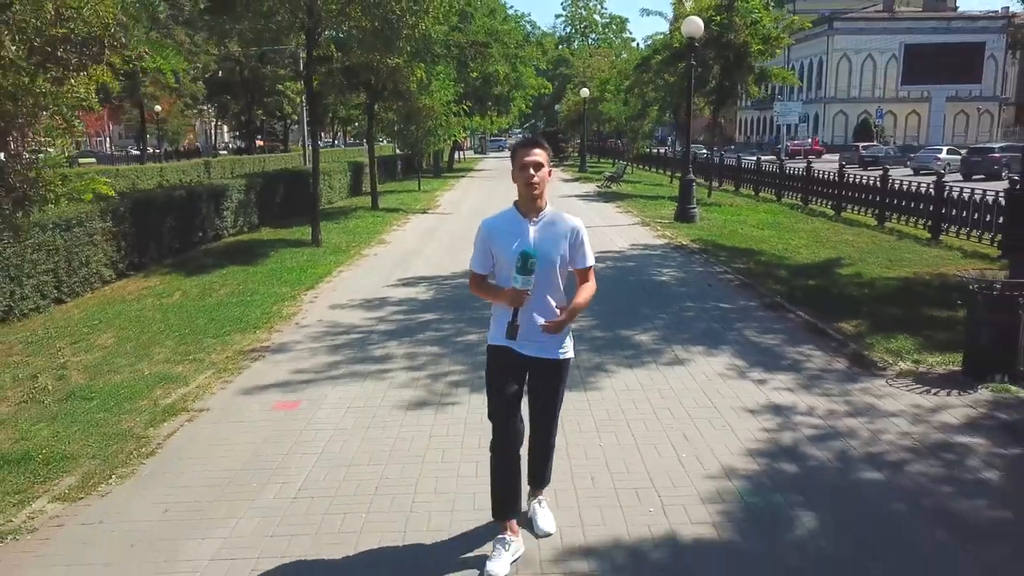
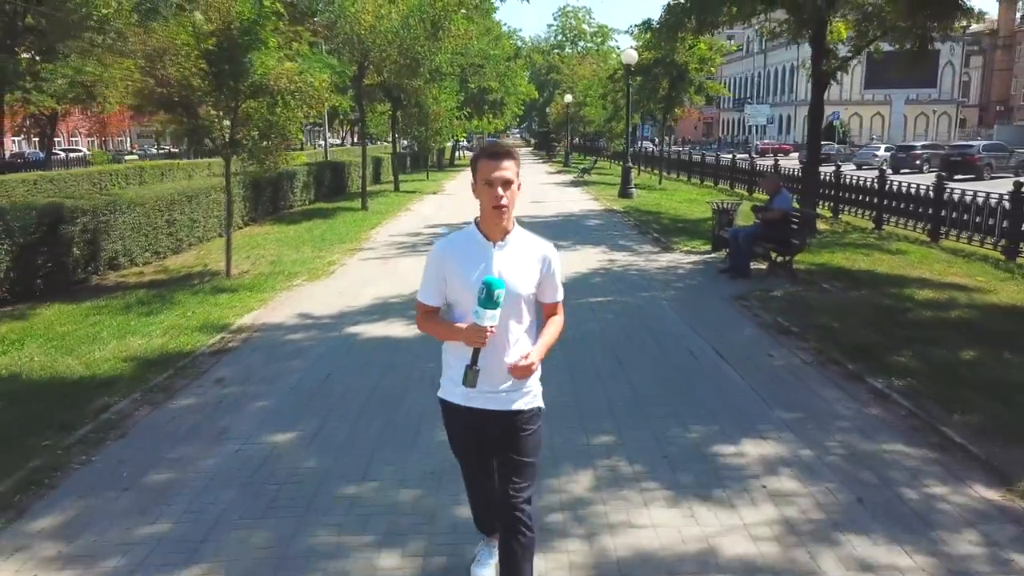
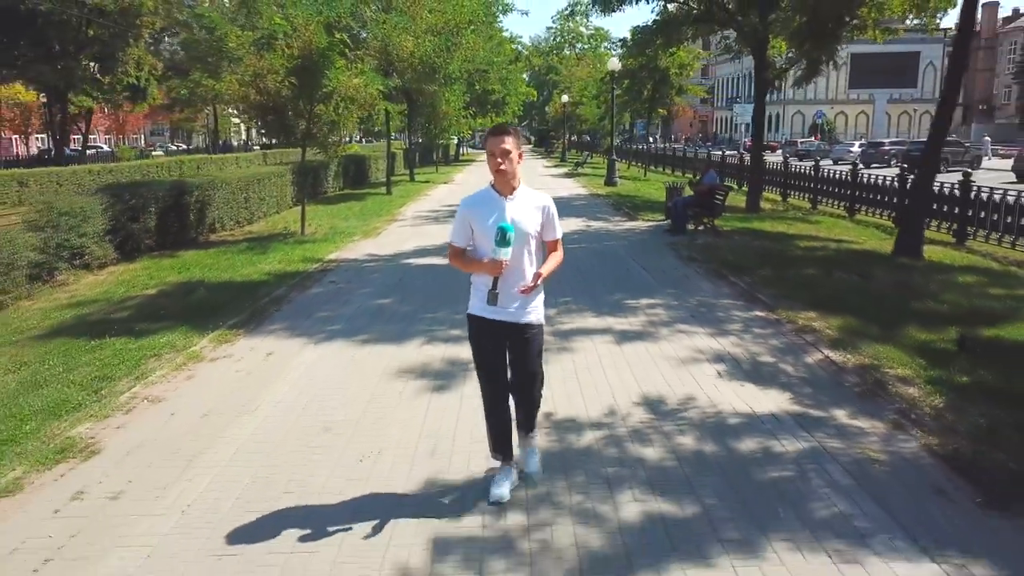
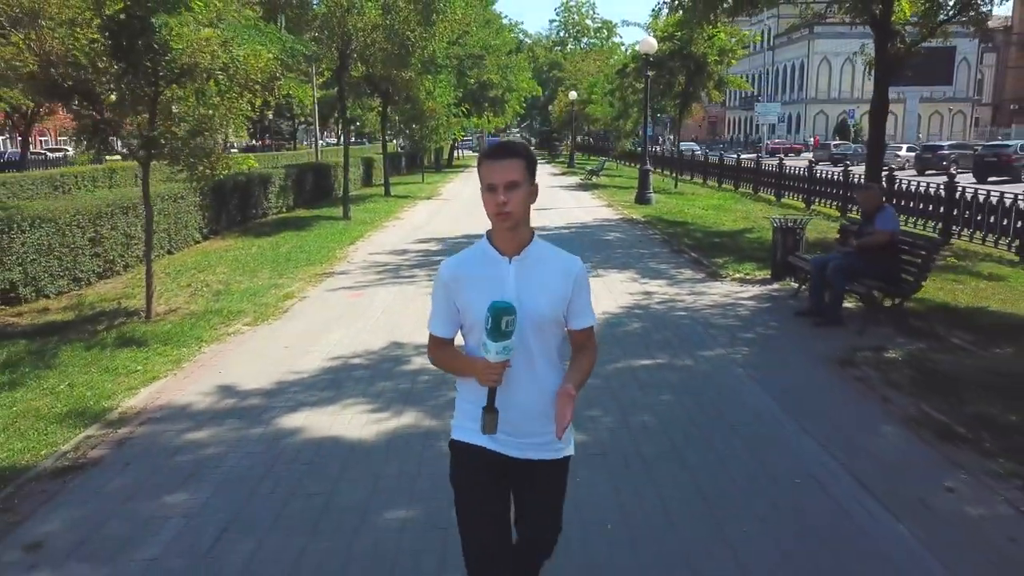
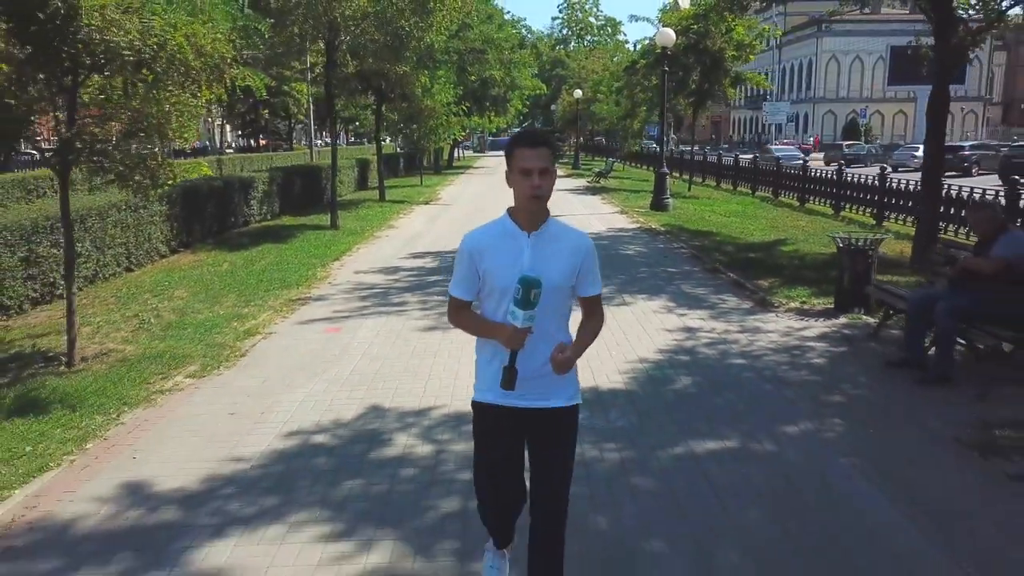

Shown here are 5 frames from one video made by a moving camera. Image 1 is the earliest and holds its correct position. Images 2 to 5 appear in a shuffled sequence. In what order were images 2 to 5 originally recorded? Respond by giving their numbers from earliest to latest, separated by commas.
5, 4, 2, 3
